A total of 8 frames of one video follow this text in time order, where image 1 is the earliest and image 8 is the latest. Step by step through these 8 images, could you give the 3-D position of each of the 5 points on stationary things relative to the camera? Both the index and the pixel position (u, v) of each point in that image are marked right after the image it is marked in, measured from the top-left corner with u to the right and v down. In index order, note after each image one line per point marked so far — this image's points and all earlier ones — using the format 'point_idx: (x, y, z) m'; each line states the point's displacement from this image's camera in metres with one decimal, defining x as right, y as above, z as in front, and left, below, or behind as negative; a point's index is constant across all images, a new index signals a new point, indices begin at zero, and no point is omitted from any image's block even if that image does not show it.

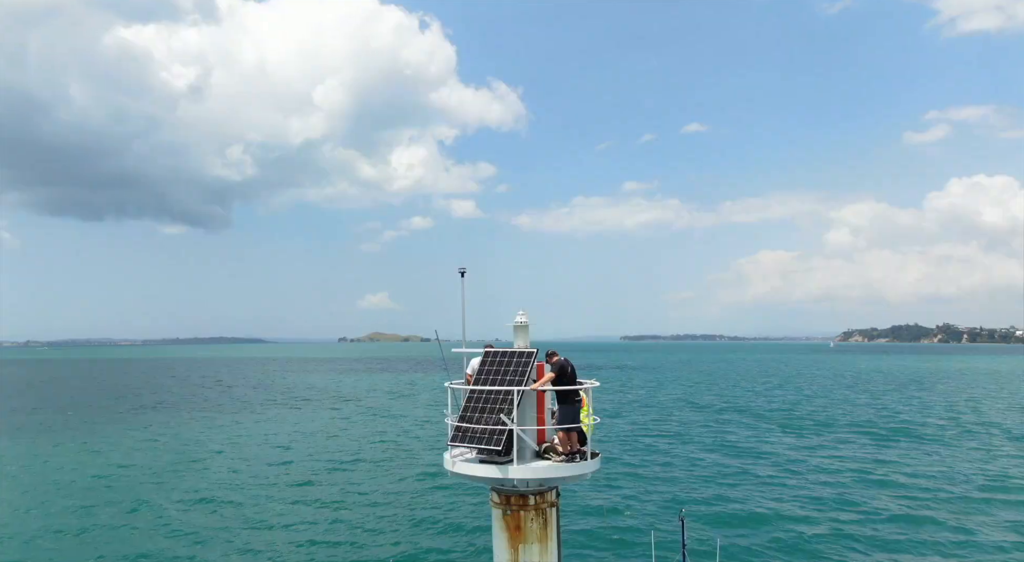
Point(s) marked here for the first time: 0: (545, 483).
0: (+0.2, -2.5, +9.0) m
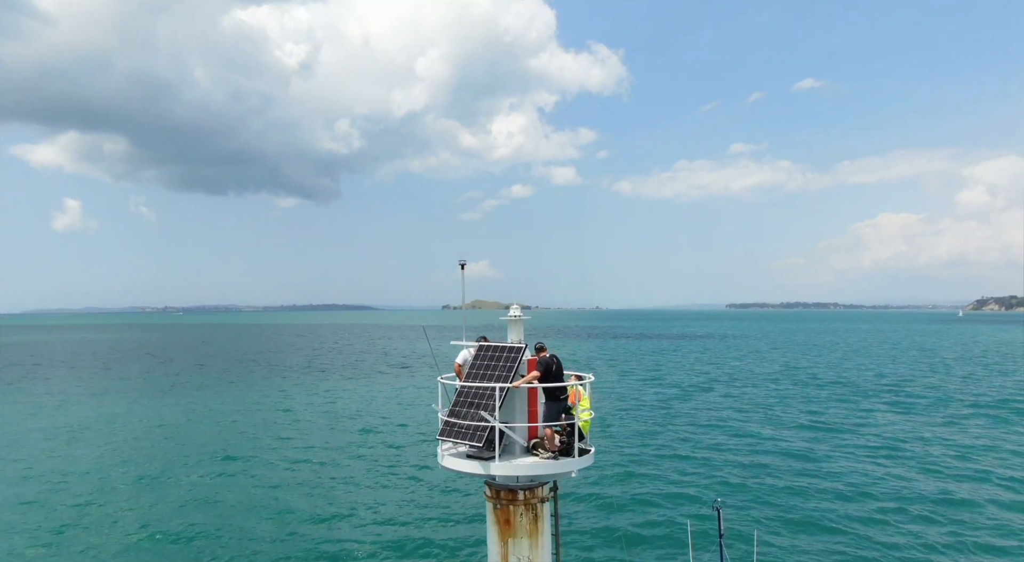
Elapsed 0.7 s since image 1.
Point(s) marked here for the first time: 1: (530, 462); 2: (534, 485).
0: (+0.3, -2.5, +9.1) m
1: (+0.2, -2.2, +8.8) m
2: (+0.3, -2.5, +9.1) m
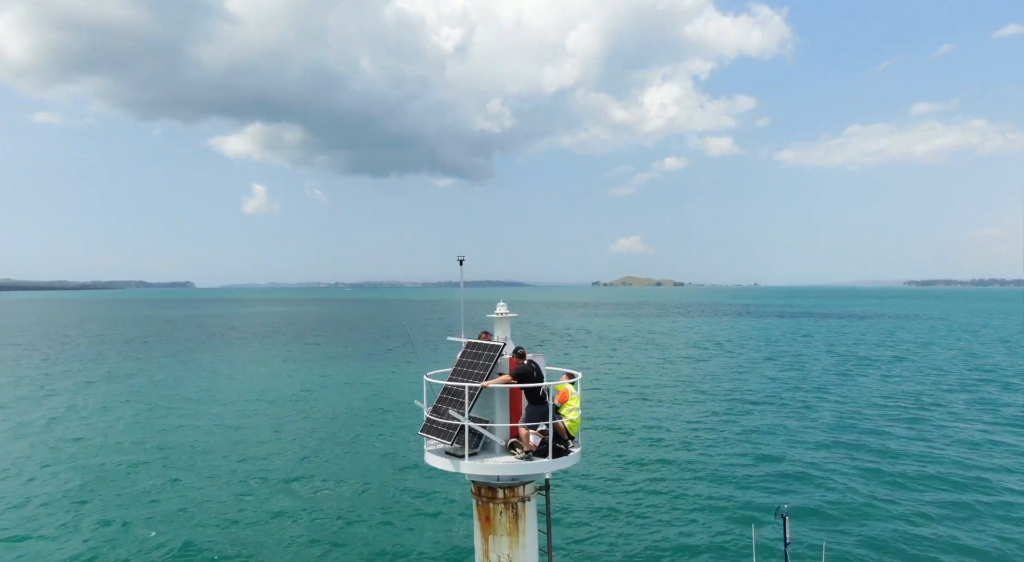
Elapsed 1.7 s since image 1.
0: (+0.1, -2.4, +9.1) m
1: (-0.1, -2.2, +8.8) m
2: (0.0, -2.5, +9.1) m
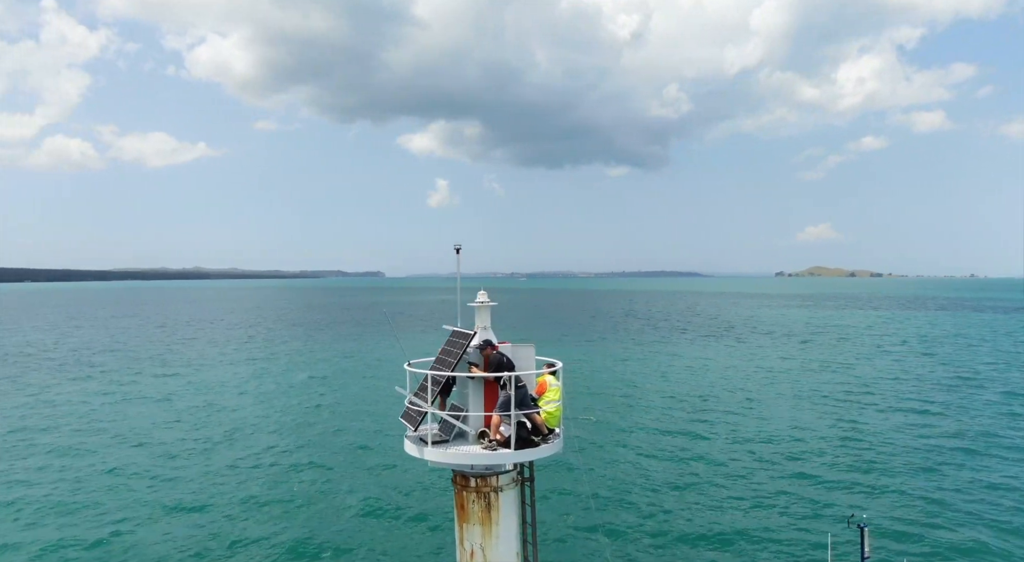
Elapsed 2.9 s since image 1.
0: (-0.3, -2.3, +9.0) m
1: (-0.5, -2.0, +8.8) m
2: (-0.3, -2.4, +9.0) m
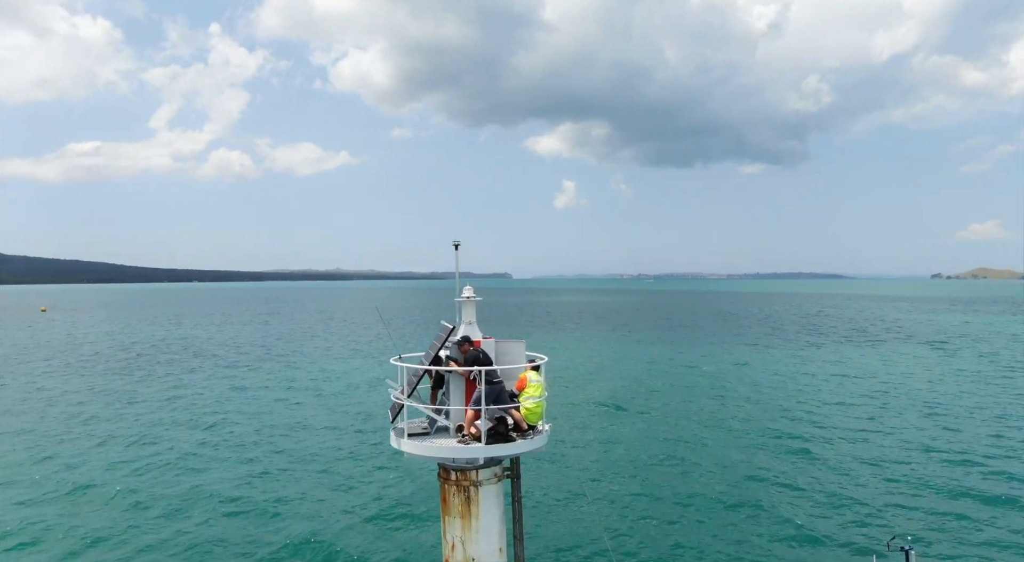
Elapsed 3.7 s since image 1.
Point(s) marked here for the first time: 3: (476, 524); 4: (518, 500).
0: (-0.5, -2.2, +9.0) m
1: (-0.7, -2.0, +8.9) m
2: (-0.5, -2.3, +9.0) m
3: (-0.4, -3.0, +9.0) m
4: (0.0, -2.9, +9.6) m
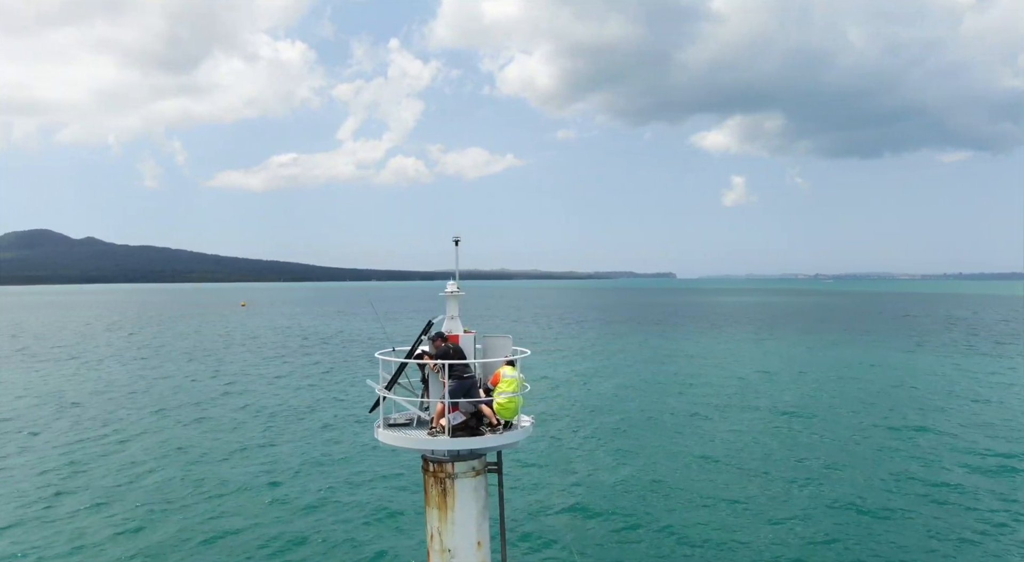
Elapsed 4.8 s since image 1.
0: (-0.8, -2.2, +9.1) m
1: (-1.1, -1.9, +9.0) m
2: (-0.8, -2.2, +9.1) m
3: (-0.7, -2.9, +9.1) m
4: (-0.1, -2.8, +9.5) m
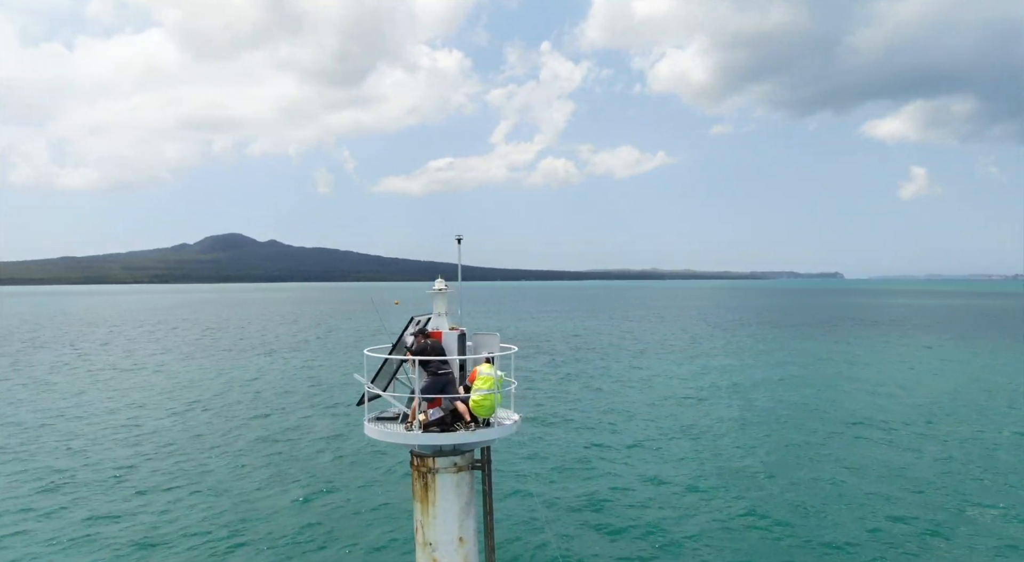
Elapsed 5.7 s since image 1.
0: (-1.1, -2.1, +9.3) m
1: (-1.3, -1.9, +9.2) m
2: (-1.1, -2.2, +9.3) m
3: (-1.0, -2.9, +9.2) m
4: (-0.3, -2.8, +9.5) m
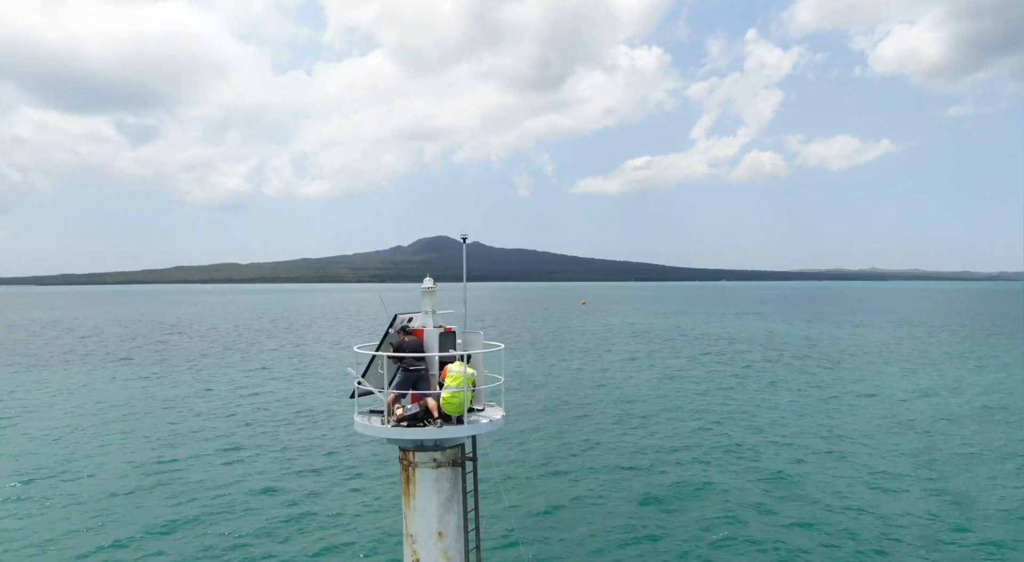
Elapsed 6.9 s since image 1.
0: (-1.3, -2.1, +9.5) m
1: (-1.6, -1.8, +9.5) m
2: (-1.3, -2.2, +9.5) m
3: (-1.3, -2.9, +9.4) m
4: (-0.5, -2.7, +9.6) m
